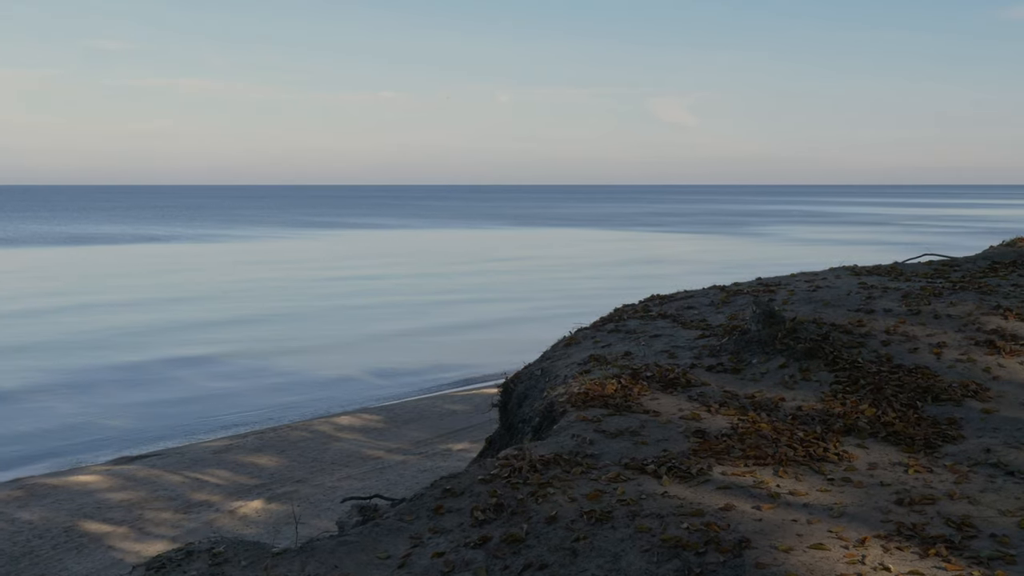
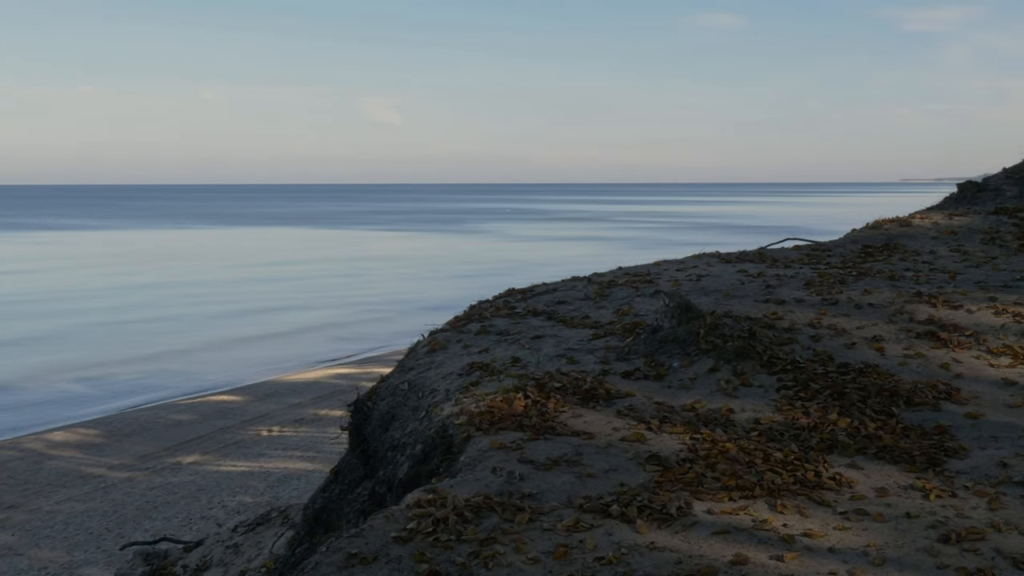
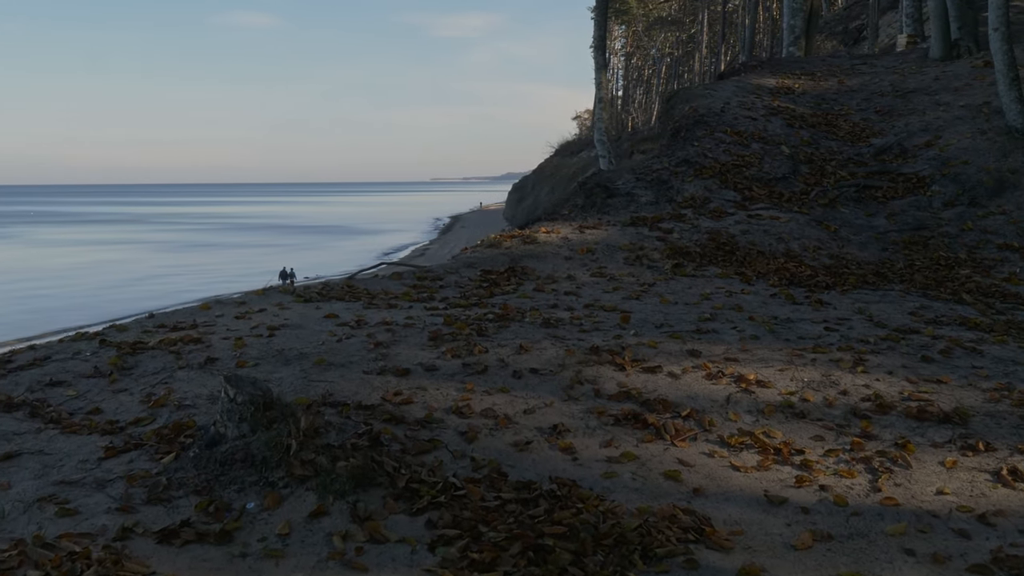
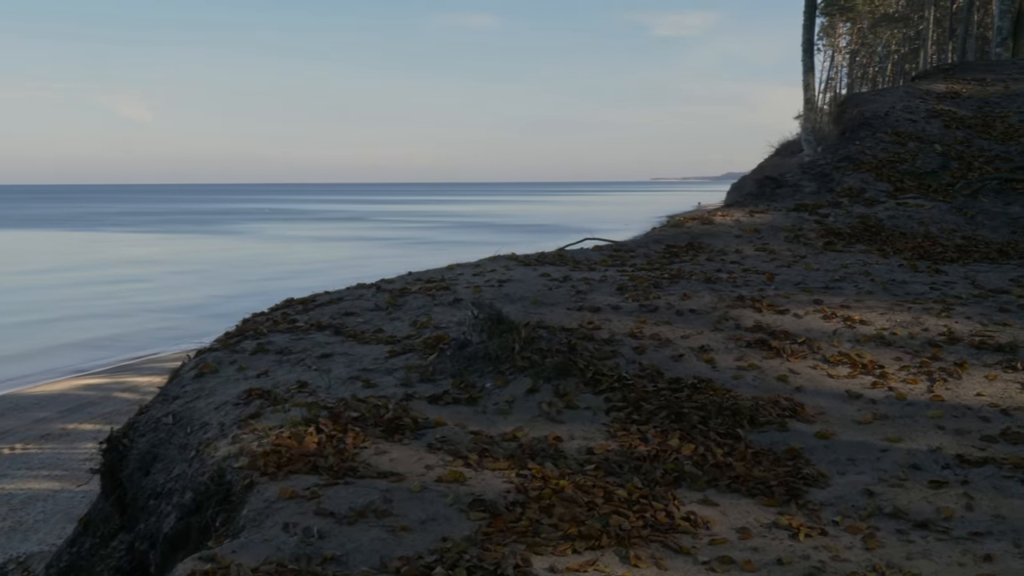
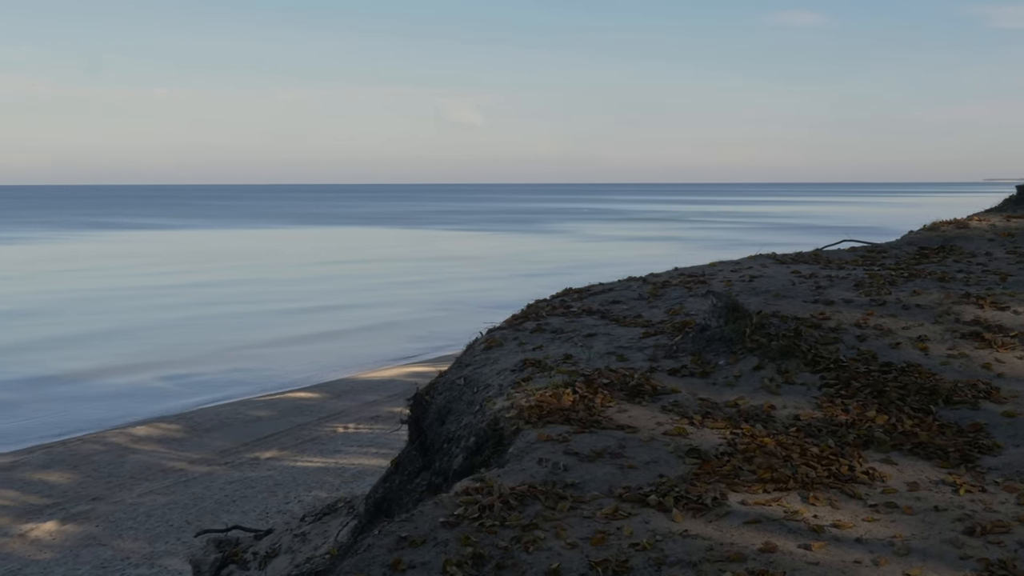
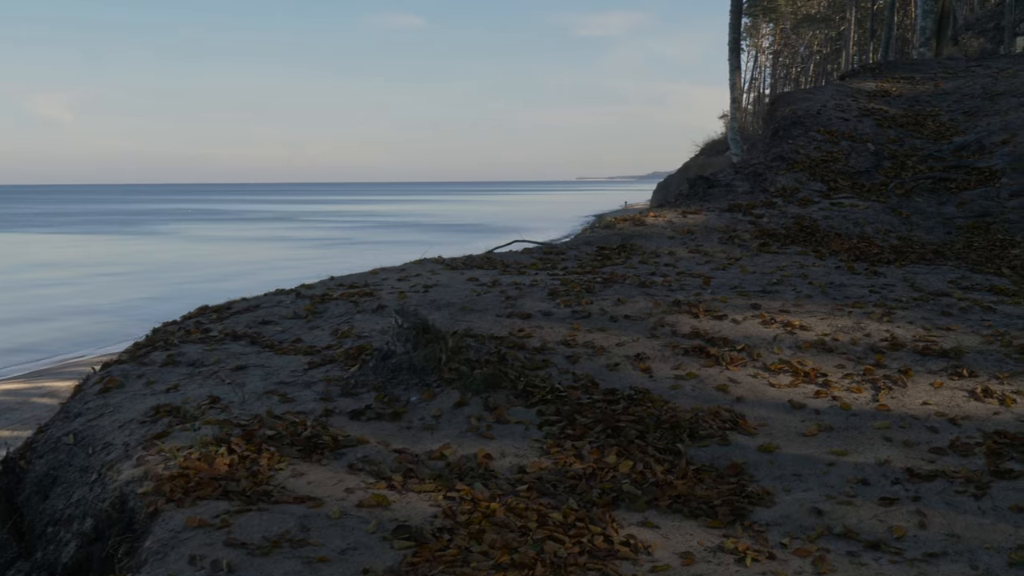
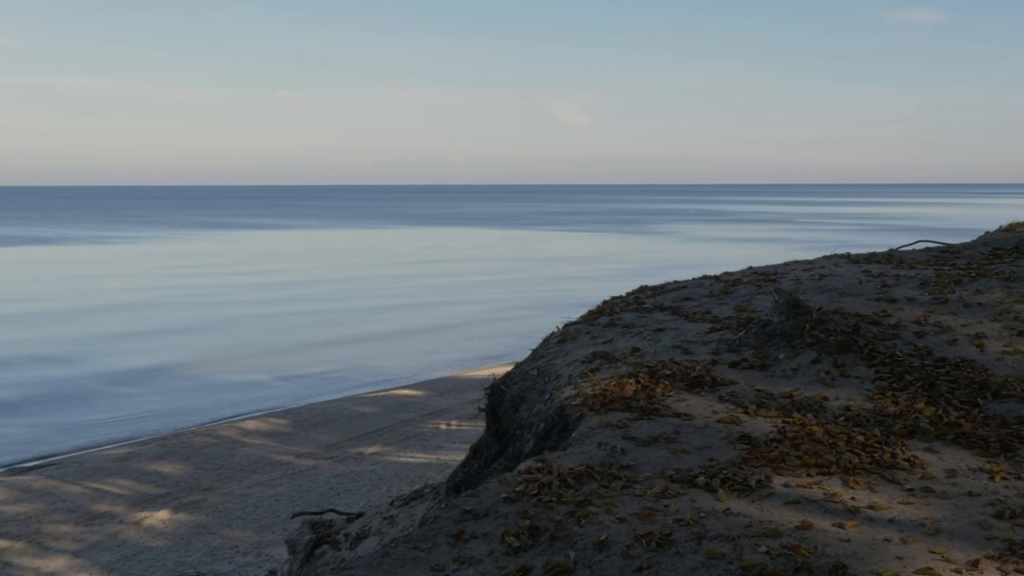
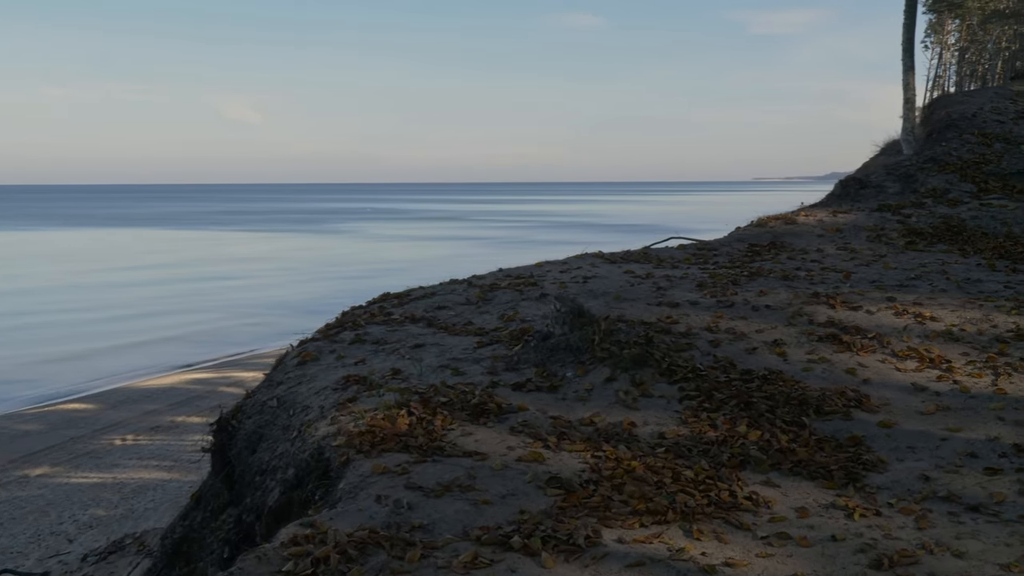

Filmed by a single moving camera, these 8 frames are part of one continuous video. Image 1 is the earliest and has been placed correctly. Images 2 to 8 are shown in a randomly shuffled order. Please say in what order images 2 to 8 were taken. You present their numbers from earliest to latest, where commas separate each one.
7, 5, 2, 8, 4, 6, 3
